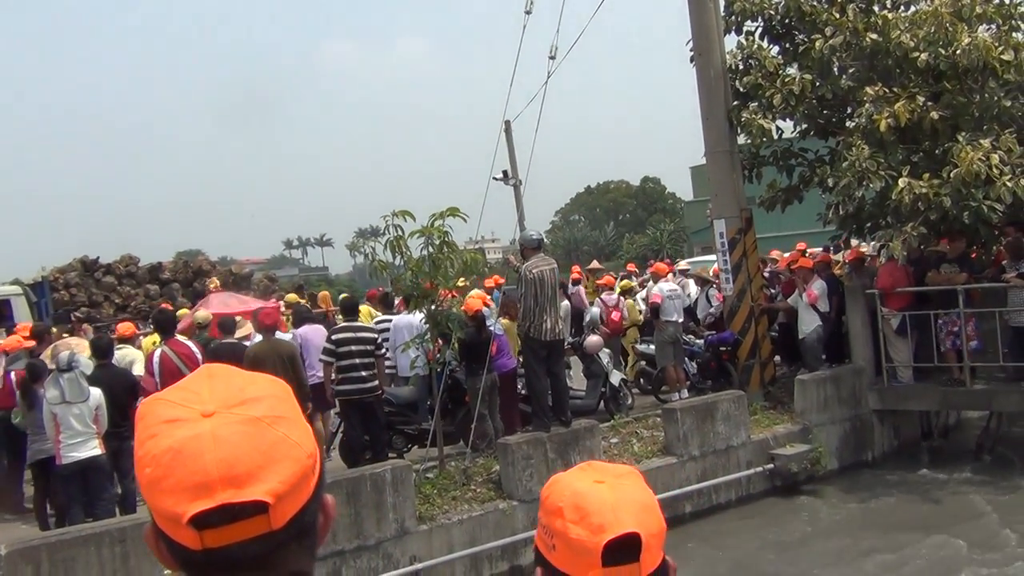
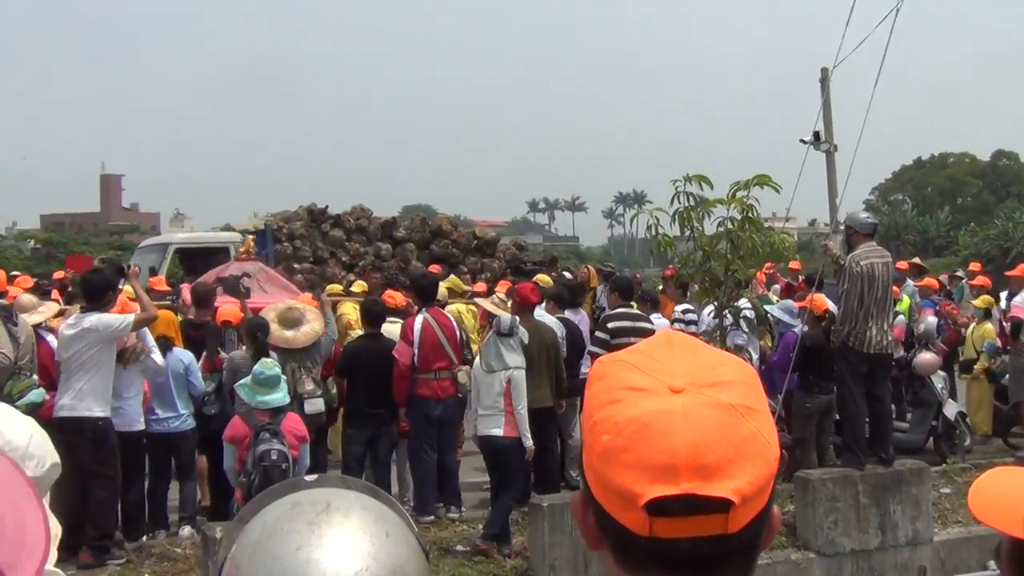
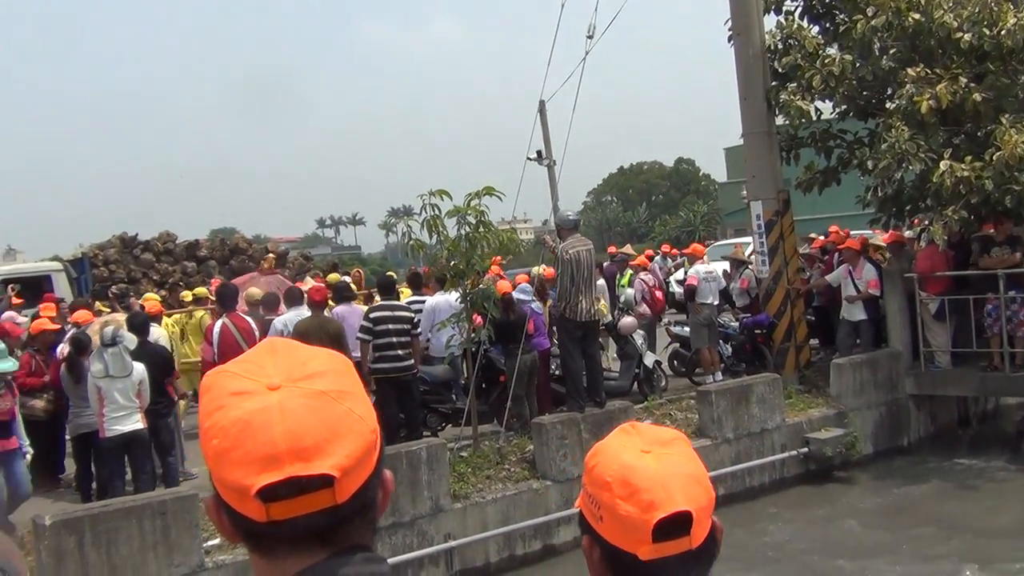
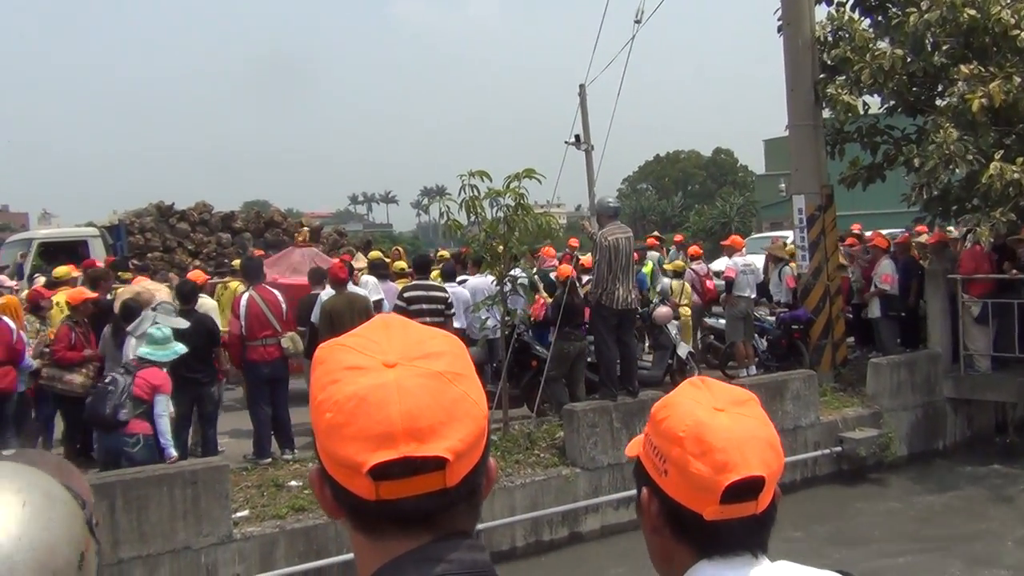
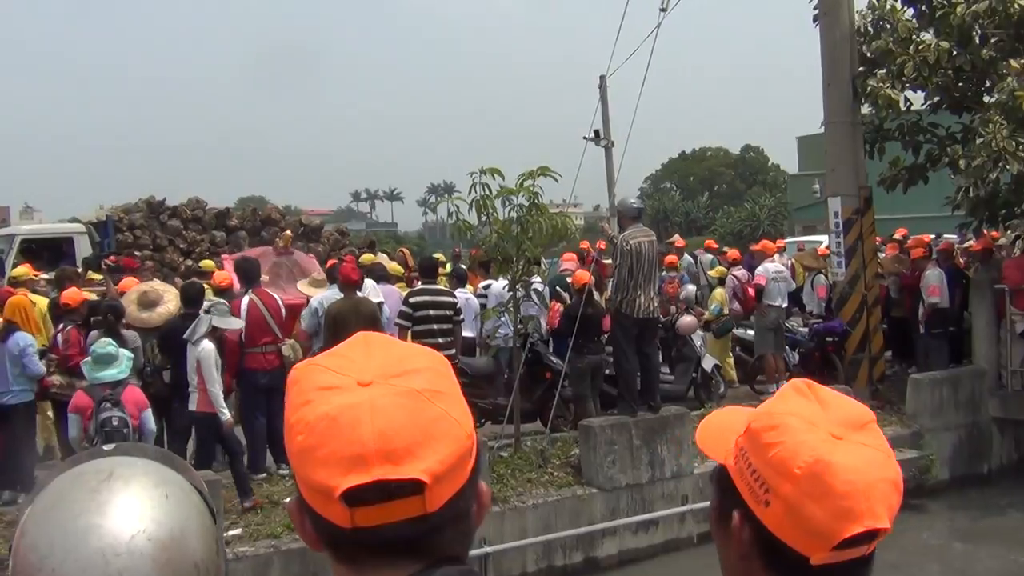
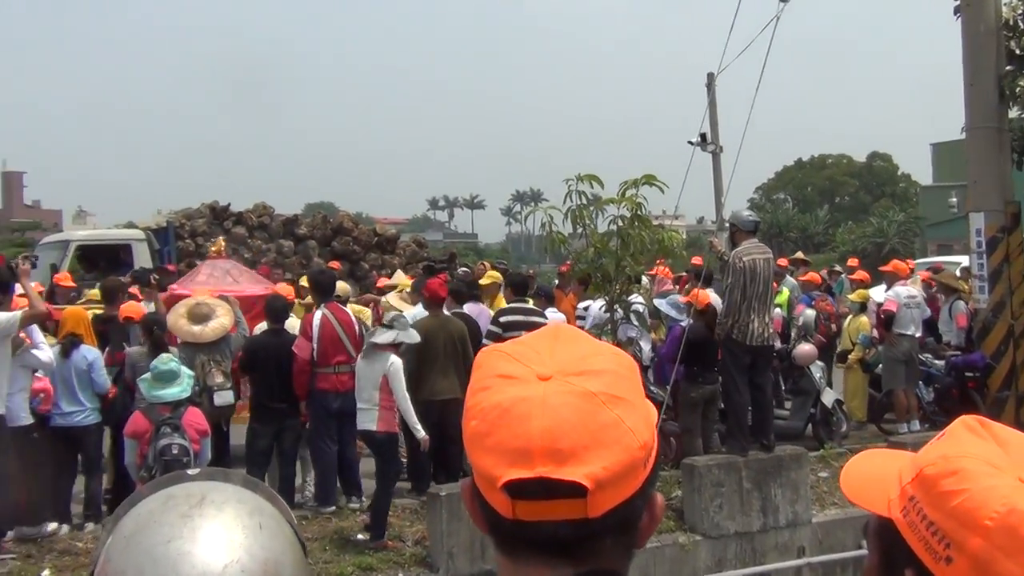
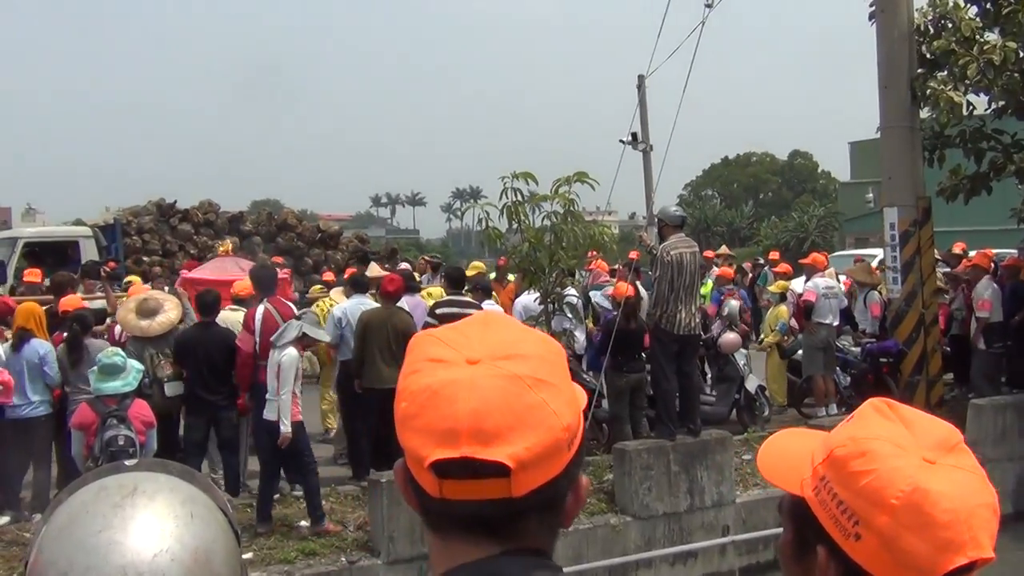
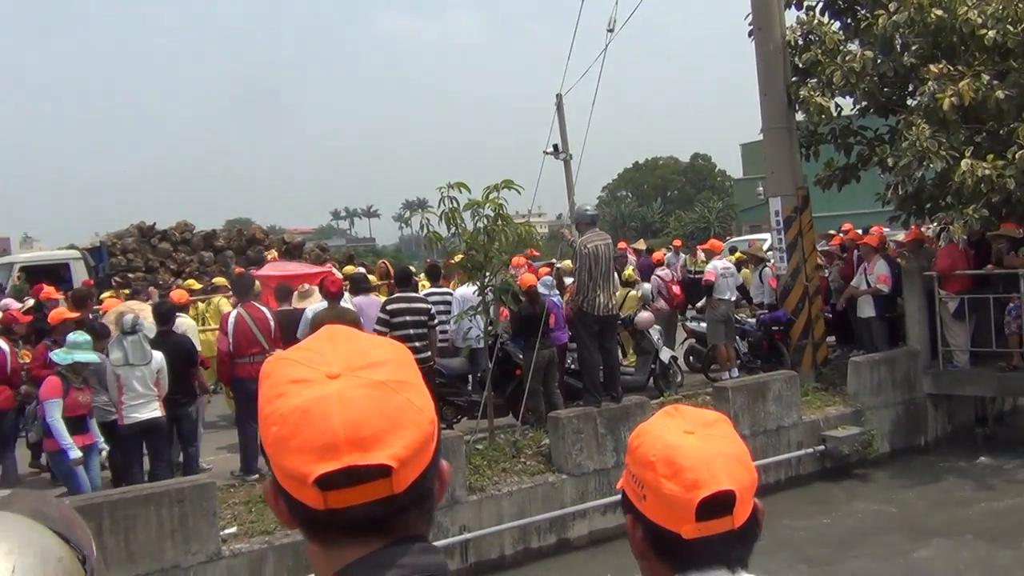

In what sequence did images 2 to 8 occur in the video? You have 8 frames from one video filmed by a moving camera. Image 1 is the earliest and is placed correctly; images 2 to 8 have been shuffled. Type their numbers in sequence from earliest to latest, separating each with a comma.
3, 8, 4, 5, 7, 6, 2
